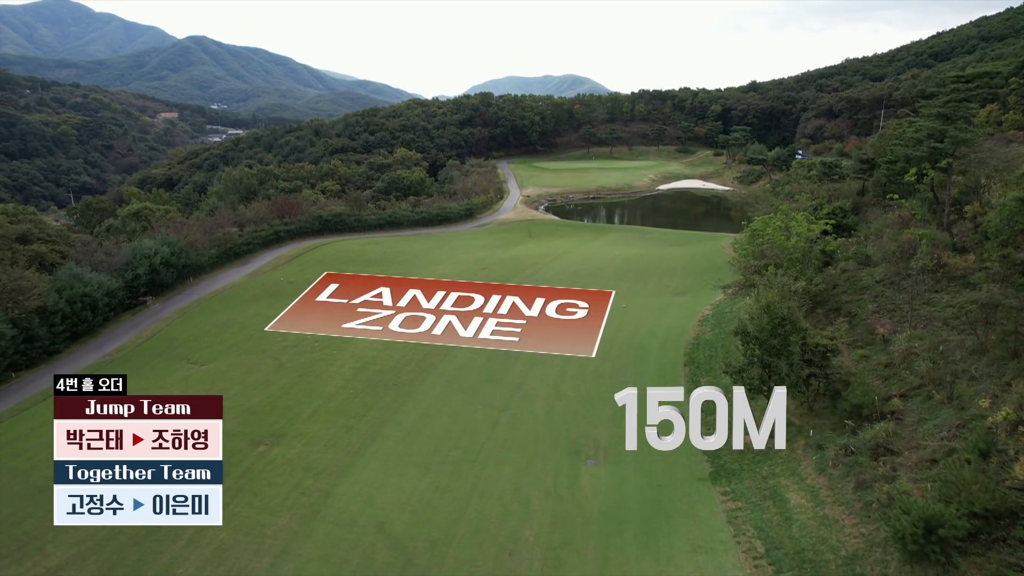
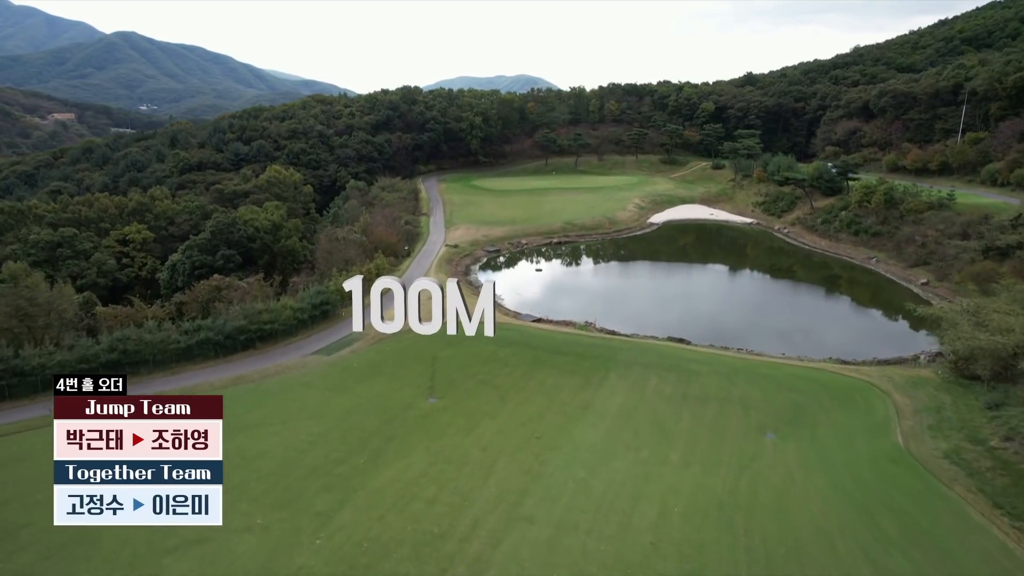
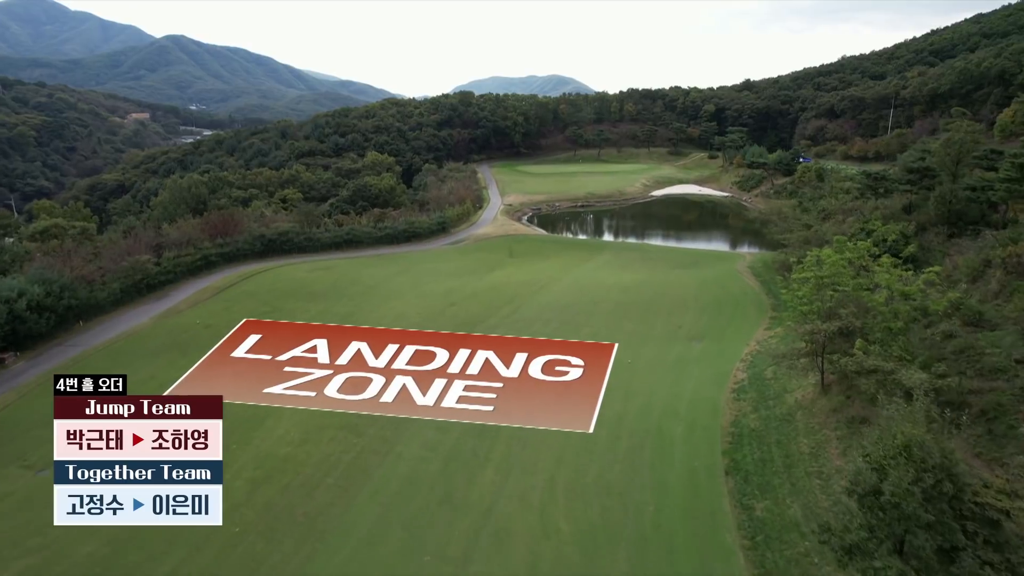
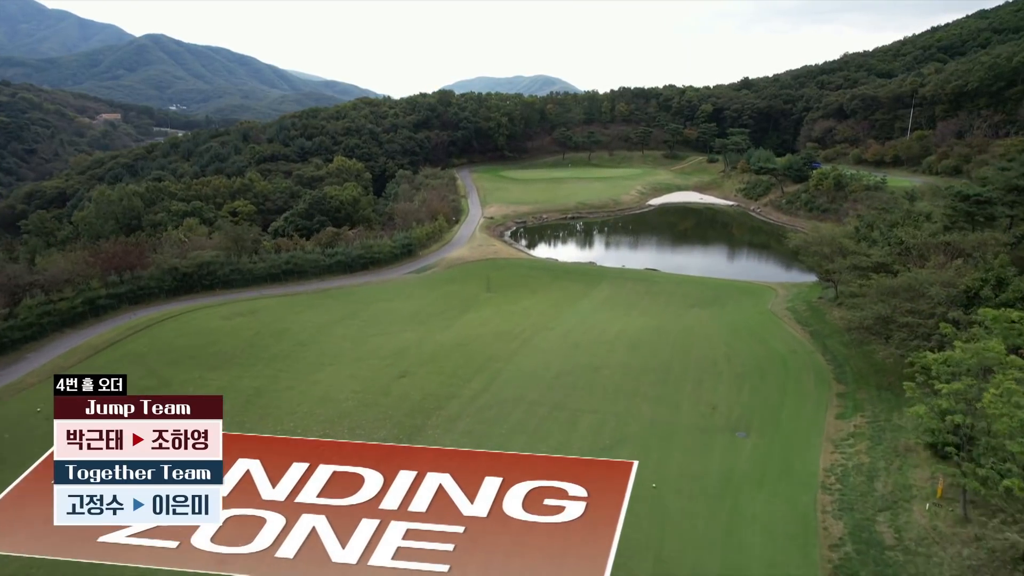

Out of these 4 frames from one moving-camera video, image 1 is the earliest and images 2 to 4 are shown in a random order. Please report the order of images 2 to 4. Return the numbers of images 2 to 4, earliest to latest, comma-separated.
3, 4, 2
